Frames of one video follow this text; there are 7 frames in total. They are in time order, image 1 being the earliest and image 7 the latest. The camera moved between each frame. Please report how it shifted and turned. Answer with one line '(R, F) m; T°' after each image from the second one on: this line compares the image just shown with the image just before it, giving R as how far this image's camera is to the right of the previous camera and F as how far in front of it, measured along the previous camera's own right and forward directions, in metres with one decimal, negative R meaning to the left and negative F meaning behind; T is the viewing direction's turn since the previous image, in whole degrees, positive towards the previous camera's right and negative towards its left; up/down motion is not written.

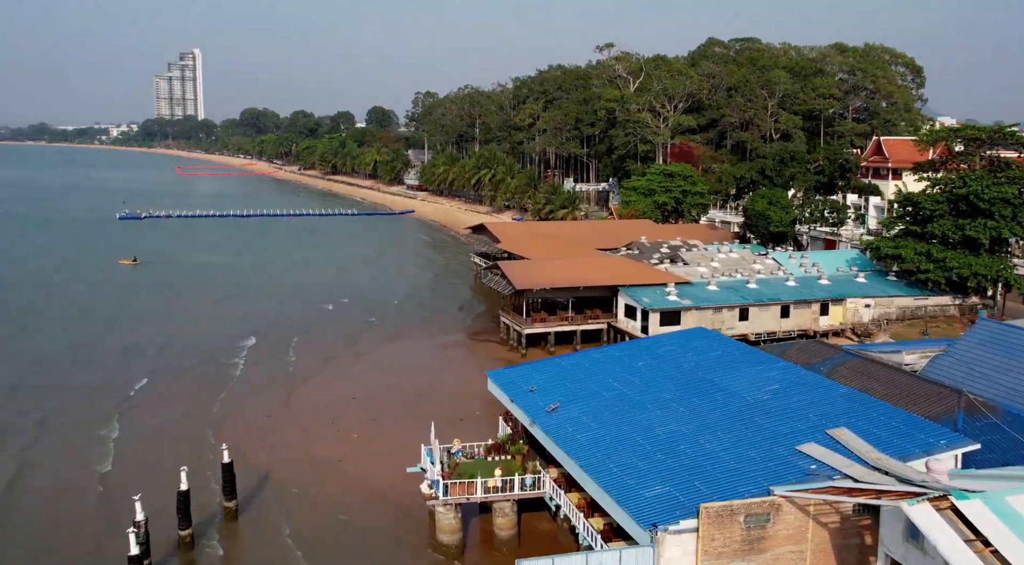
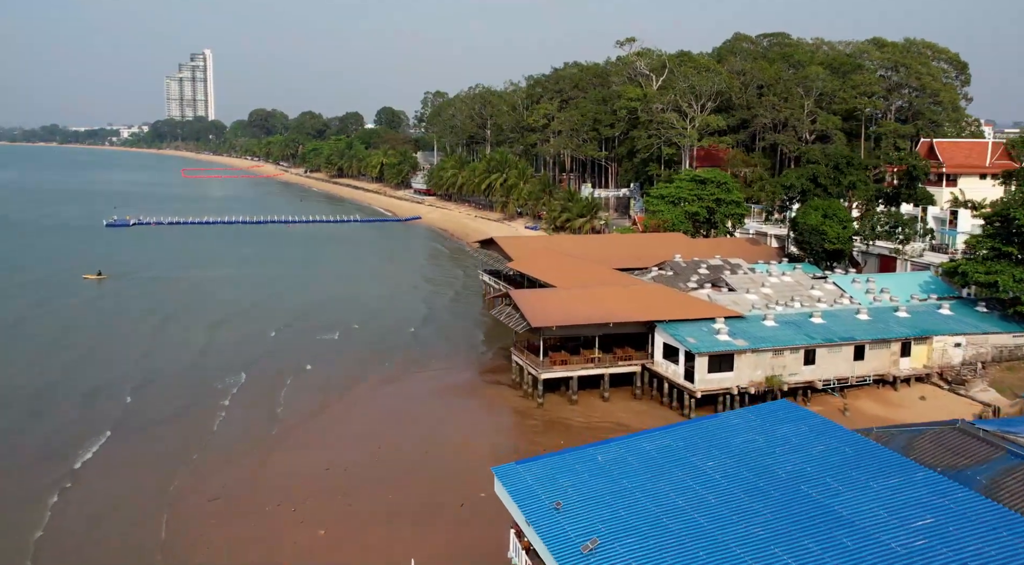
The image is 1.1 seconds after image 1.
(-0.1, +6.0) m; -1°
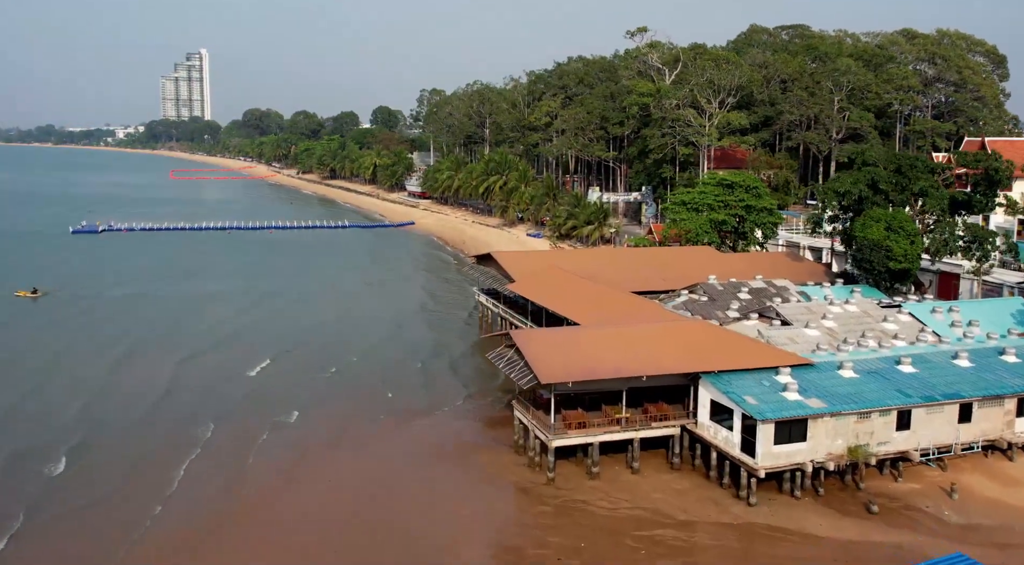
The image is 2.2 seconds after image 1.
(-0.1, +6.5) m; 0°
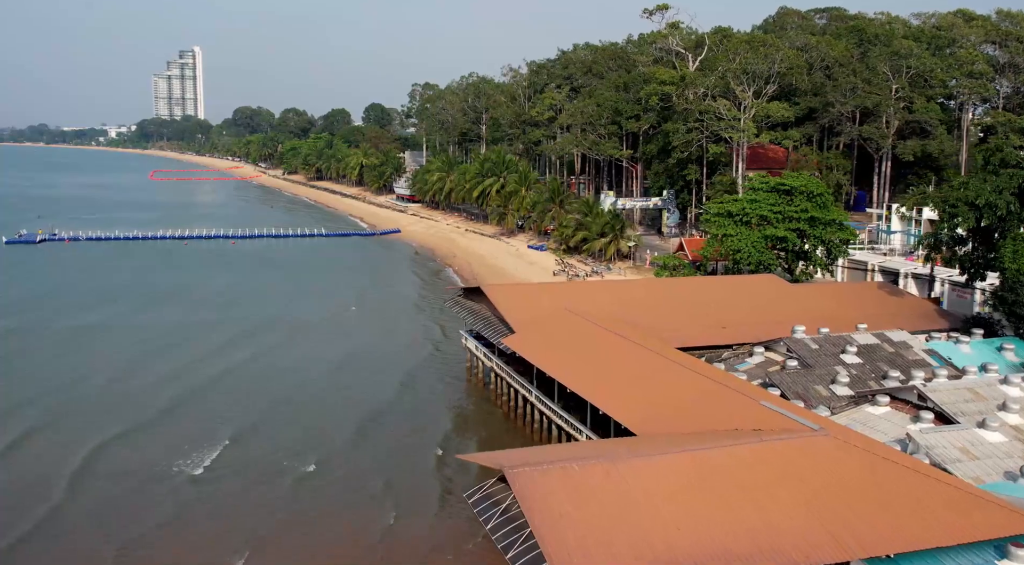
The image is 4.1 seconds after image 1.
(0.0, +10.1) m; 0°
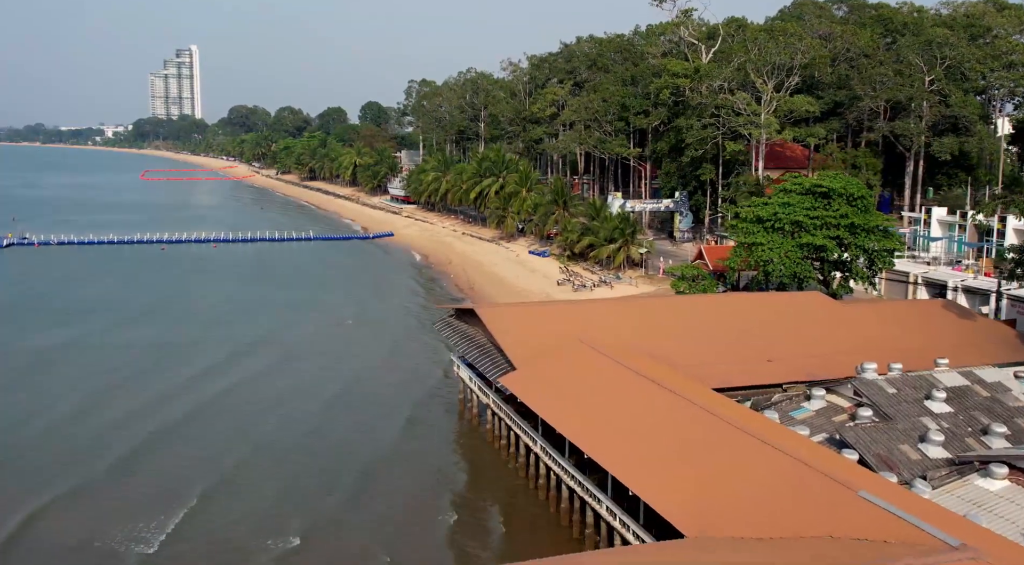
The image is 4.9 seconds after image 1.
(0.0, +4.4) m; 0°
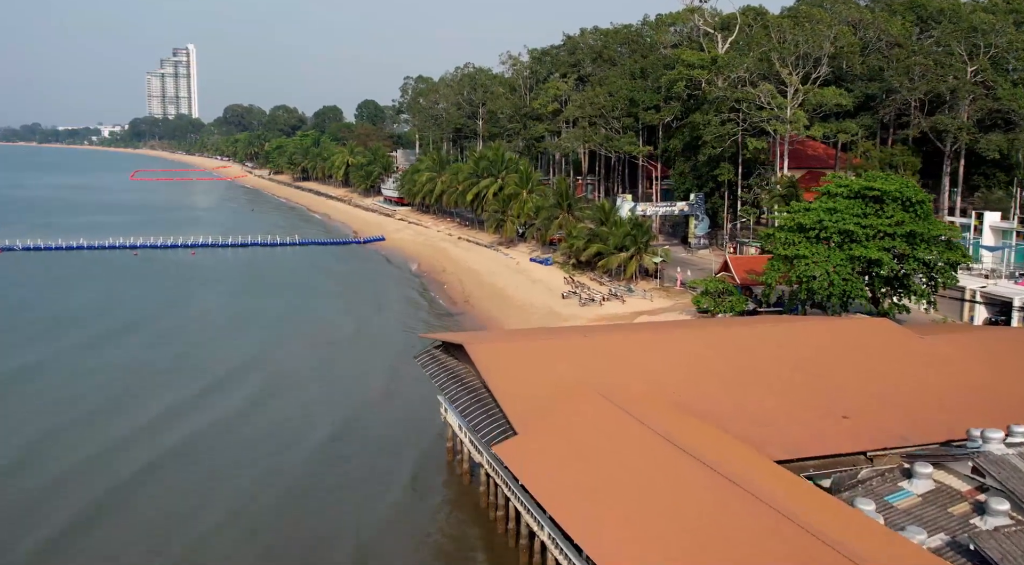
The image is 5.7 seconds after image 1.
(0.0, +4.7) m; 0°
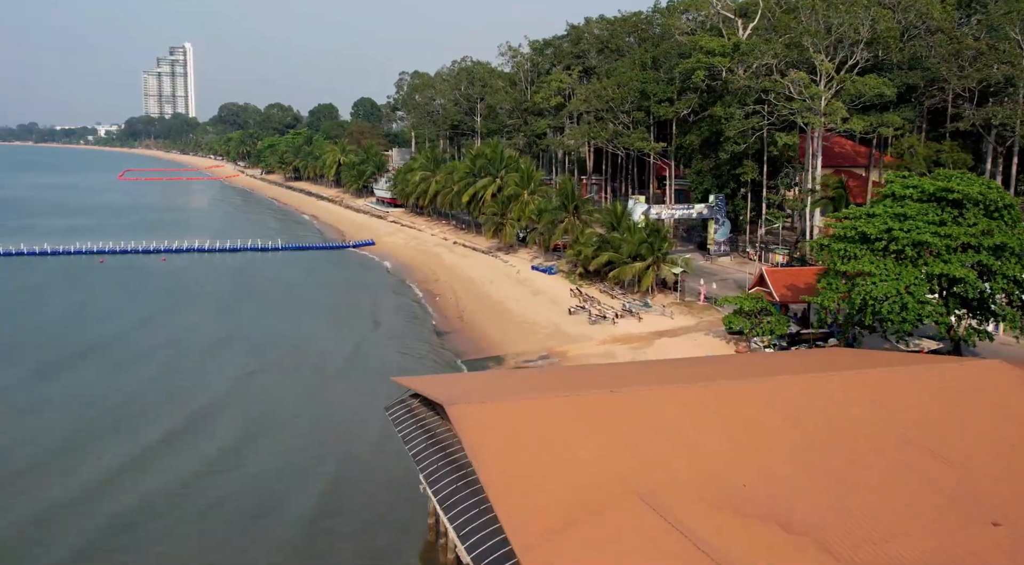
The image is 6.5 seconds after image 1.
(0.0, +5.0) m; 0°
